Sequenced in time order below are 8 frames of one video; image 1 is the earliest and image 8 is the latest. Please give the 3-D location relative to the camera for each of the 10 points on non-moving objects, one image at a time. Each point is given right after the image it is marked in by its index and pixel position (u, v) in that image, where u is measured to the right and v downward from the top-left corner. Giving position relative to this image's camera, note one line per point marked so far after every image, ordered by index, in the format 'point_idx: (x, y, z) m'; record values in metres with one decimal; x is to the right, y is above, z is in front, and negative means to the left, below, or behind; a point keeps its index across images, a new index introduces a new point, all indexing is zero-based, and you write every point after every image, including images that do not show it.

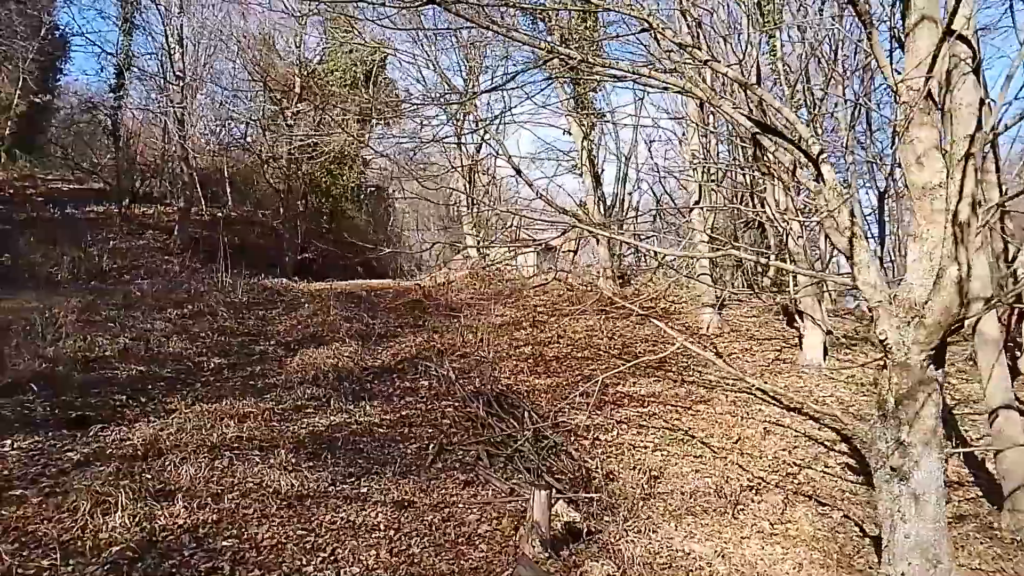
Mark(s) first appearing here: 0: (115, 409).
0: (-2.9, -0.9, +5.3) m
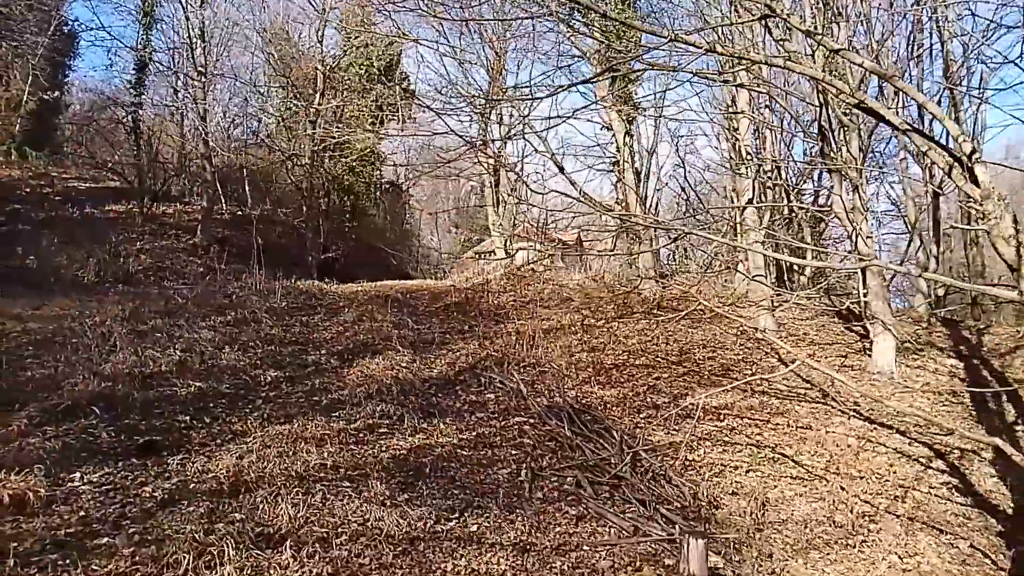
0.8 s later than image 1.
0: (-2.2, -1.0, +4.9) m
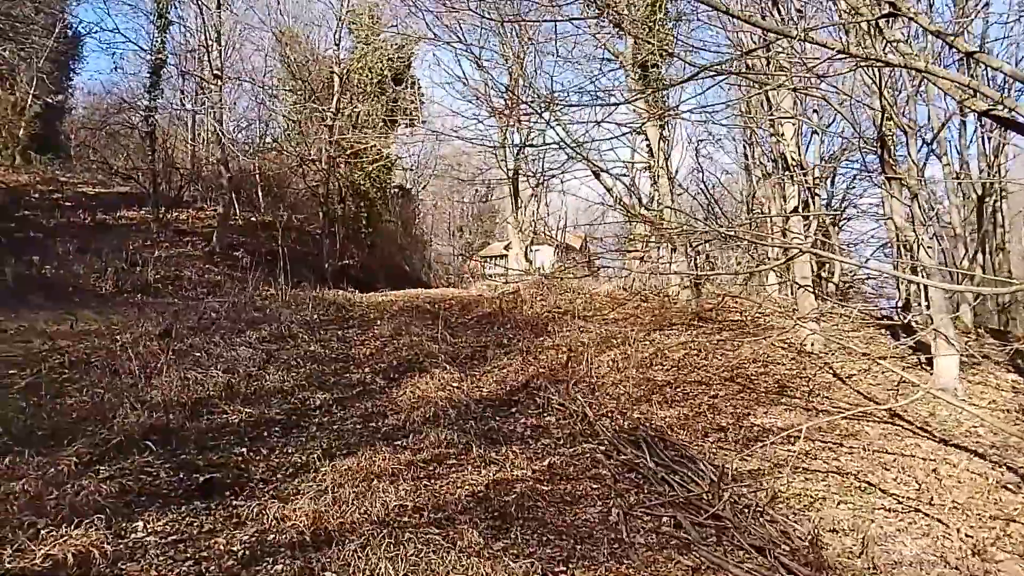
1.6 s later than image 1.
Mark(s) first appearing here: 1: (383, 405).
0: (-1.6, -1.1, +4.5) m
1: (-1.1, -1.0, +6.3) m
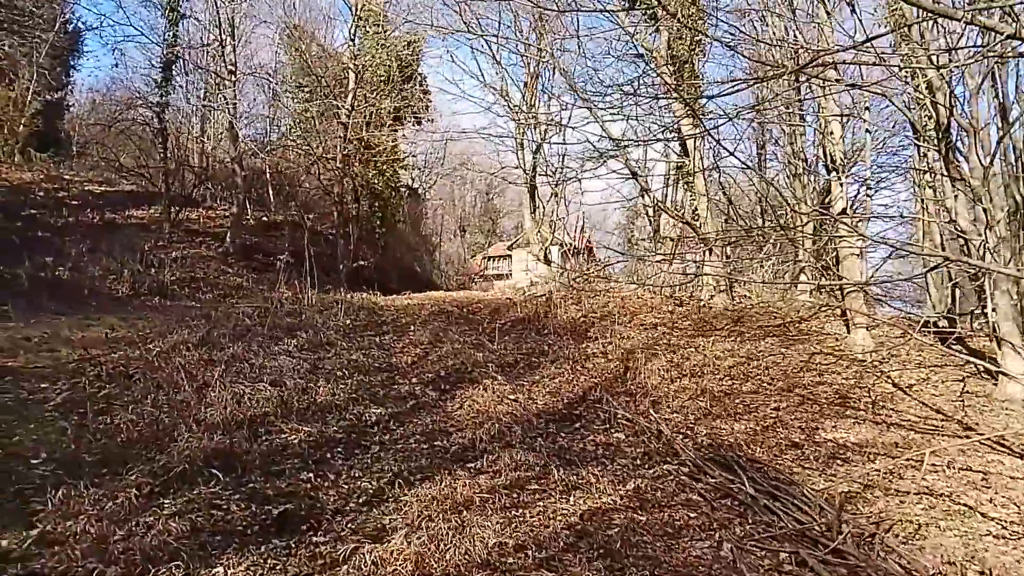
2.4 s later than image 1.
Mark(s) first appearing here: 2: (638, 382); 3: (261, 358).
0: (-1.1, -1.2, +4.1) m
1: (-0.5, -1.1, +5.8) m
2: (+1.3, -1.0, +7.8) m
3: (-2.3, -0.6, +6.6) m
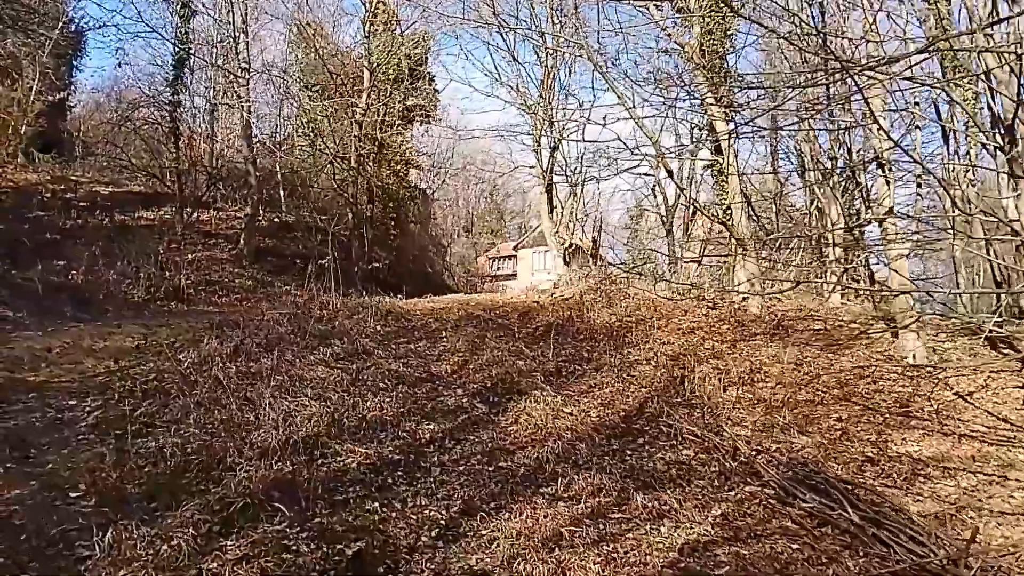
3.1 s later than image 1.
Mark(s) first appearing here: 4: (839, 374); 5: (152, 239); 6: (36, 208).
0: (-0.6, -1.2, +3.6) m
1: (-0.1, -1.1, +5.4) m
2: (+1.8, -1.0, +7.4) m
3: (-1.8, -0.7, +6.2) m
4: (+3.9, -1.0, +8.7) m
5: (-6.9, +0.9, +14.1) m
6: (-9.2, +1.5, +14.2) m
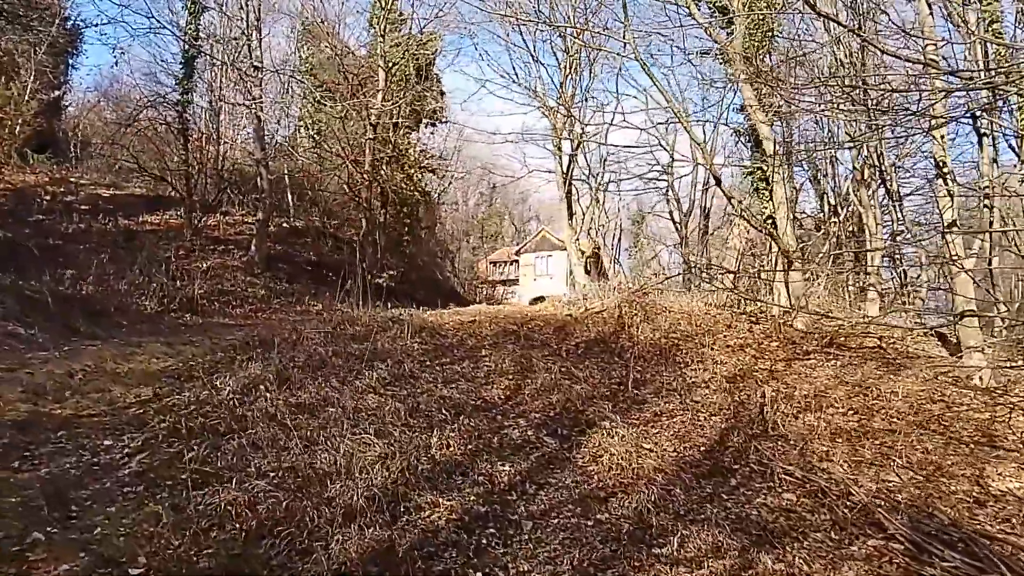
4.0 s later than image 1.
0: (0.0, -1.4, +3.1) m
1: (+0.5, -1.3, +4.8) m
2: (+2.4, -1.2, +6.8) m
3: (-1.2, -0.8, +5.6) m
4: (+4.4, -1.2, +8.2) m
5: (-6.4, +0.8, +13.4) m
6: (-8.7, +1.4, +13.5) m
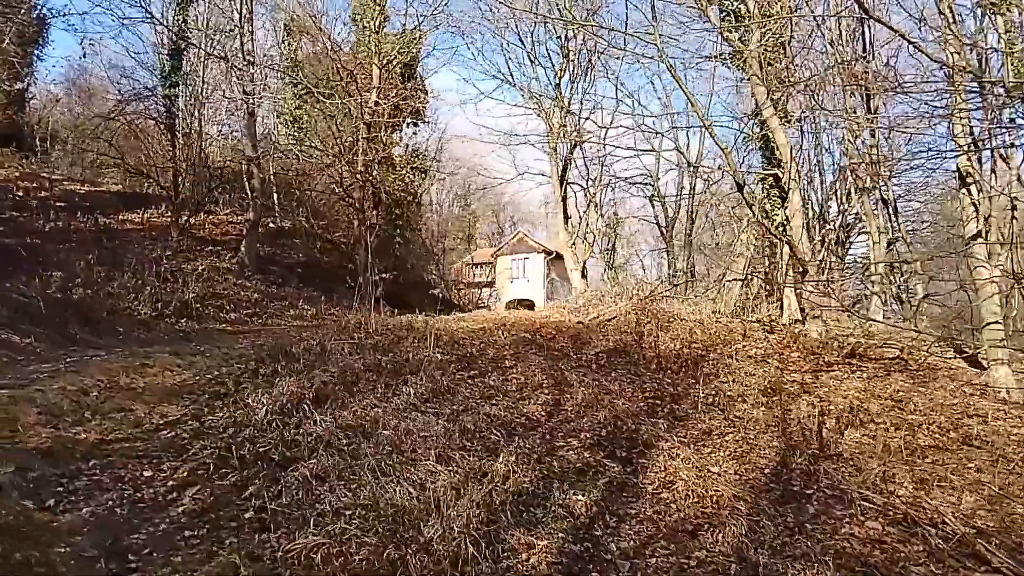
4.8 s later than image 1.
0: (+0.5, -1.5, +2.7) m
1: (+0.9, -1.4, +4.5) m
2: (+2.7, -1.3, +6.6) m
3: (-0.8, -0.9, +5.1) m
4: (+4.7, -1.4, +8.0) m
5: (-6.3, +0.7, +12.8) m
6: (-8.6, +1.4, +12.7) m
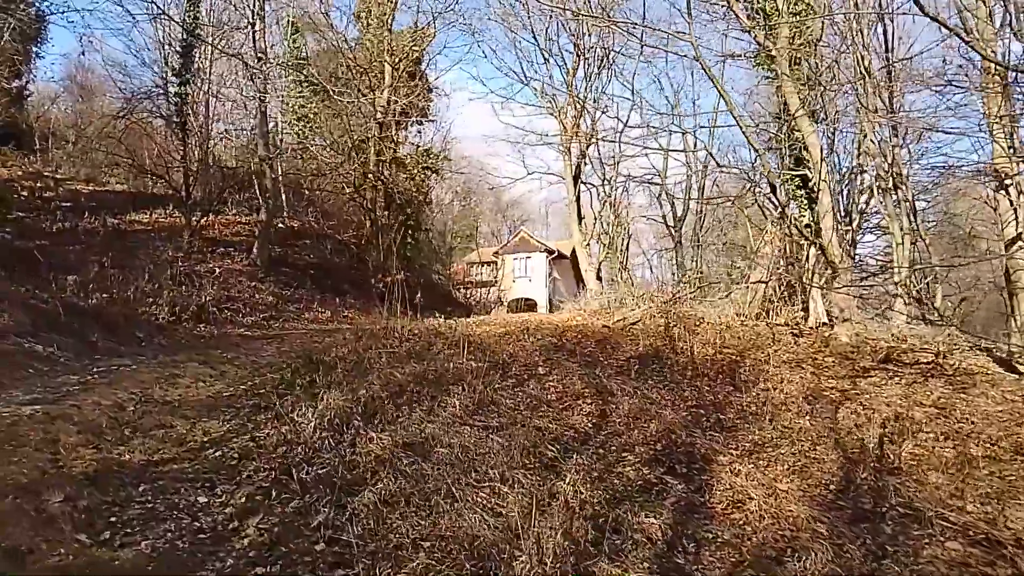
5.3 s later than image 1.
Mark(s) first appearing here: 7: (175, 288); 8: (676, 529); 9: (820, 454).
0: (+0.9, -1.5, +2.5) m
1: (+1.3, -1.4, +4.3) m
2: (+3.1, -1.4, +6.4) m
3: (-0.4, -1.0, +4.9) m
4: (+5.1, -1.4, +7.8) m
5: (-6.0, +0.7, +12.5) m
6: (-8.3, +1.3, +12.4) m
7: (-4.7, 0.0, +10.3) m
8: (+0.9, -1.4, +4.2) m
9: (+2.5, -1.4, +6.0) m
